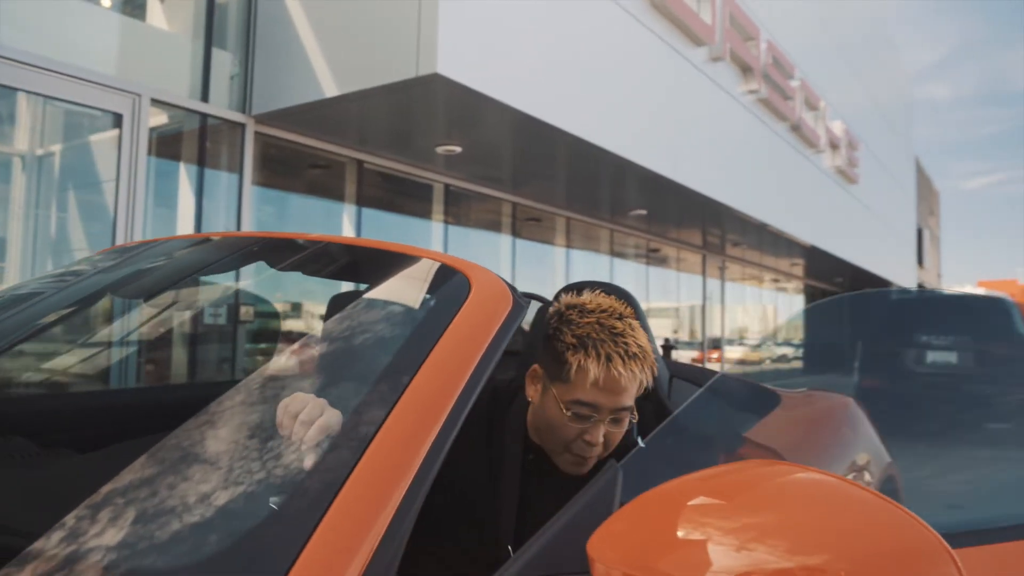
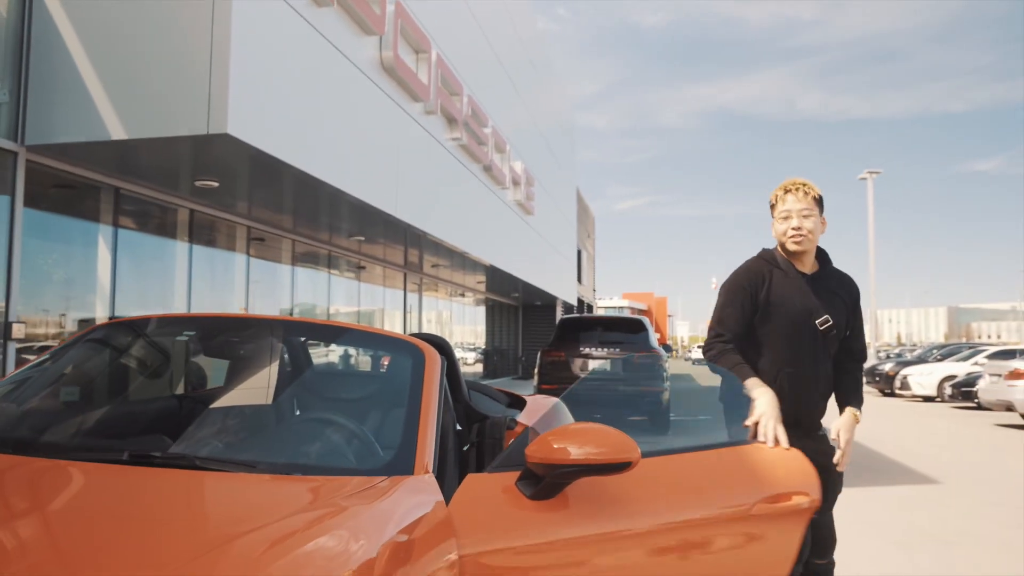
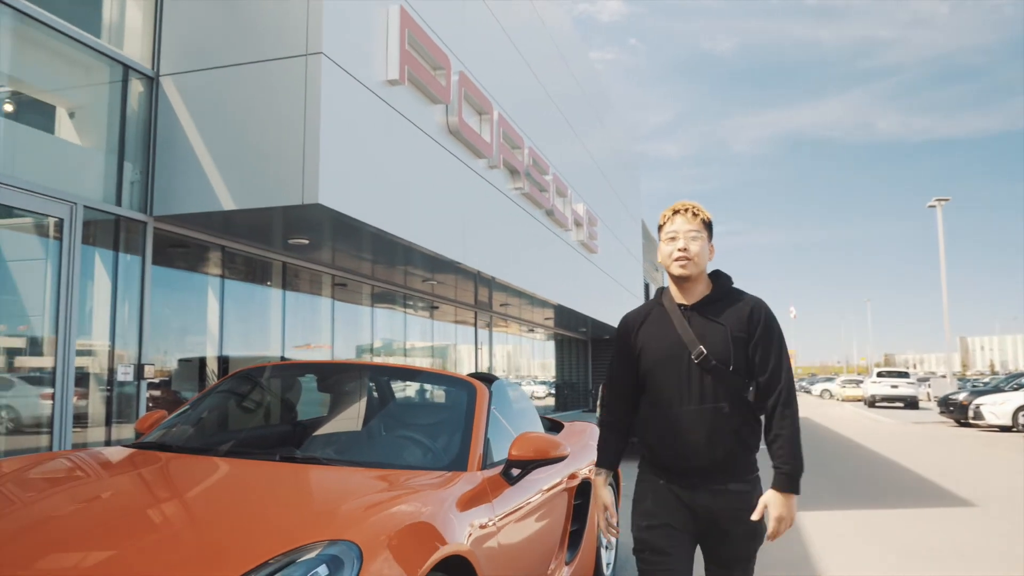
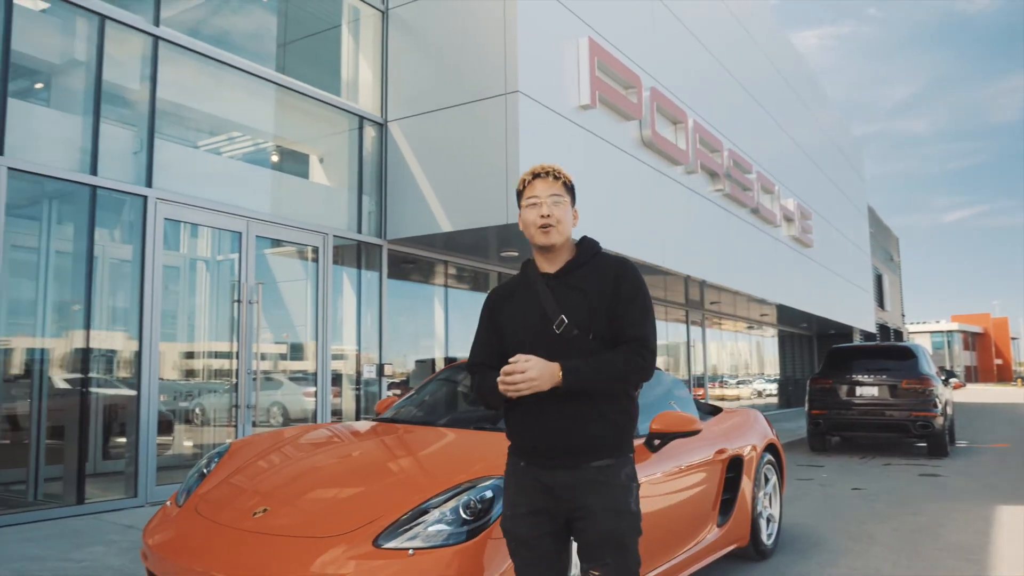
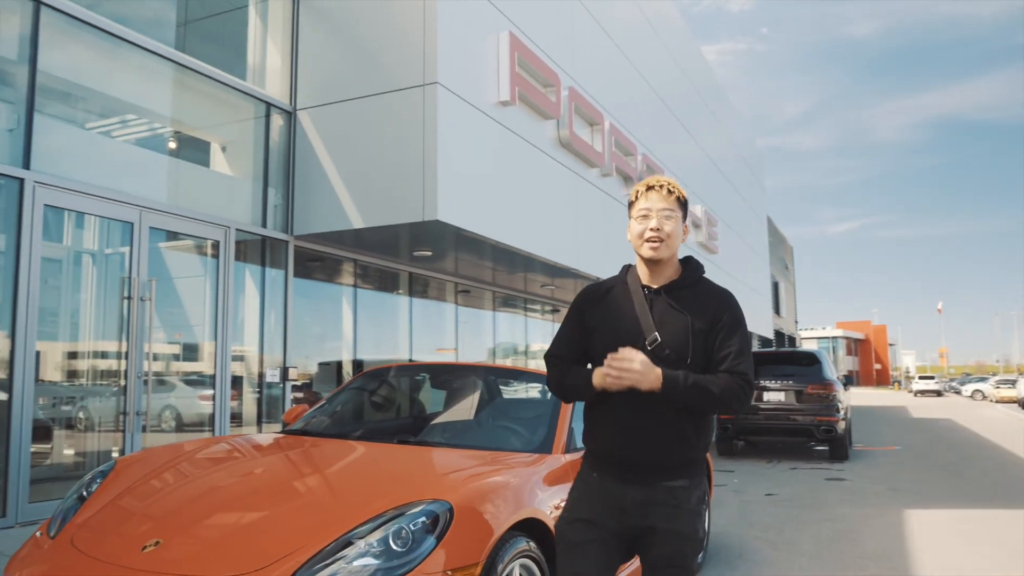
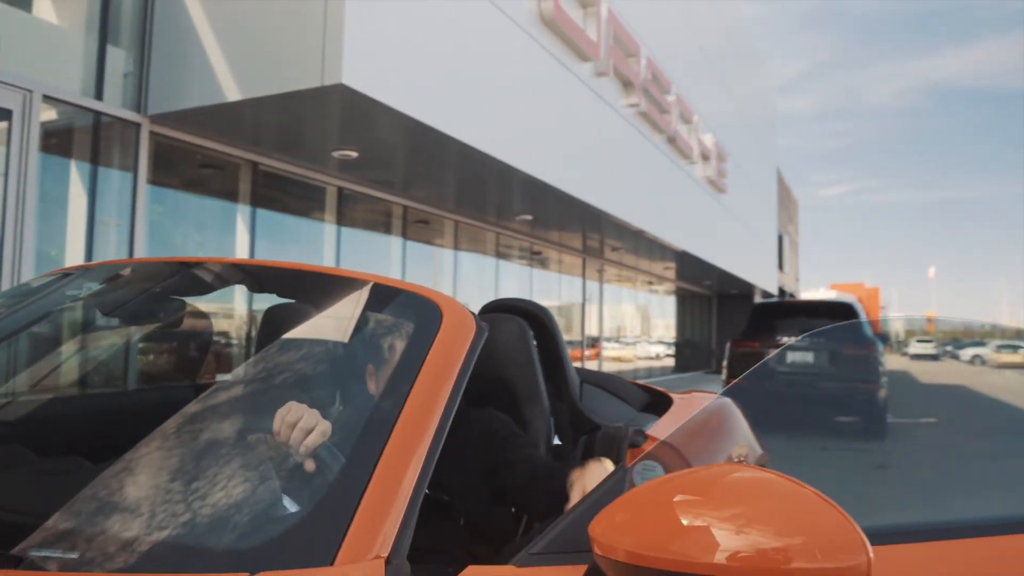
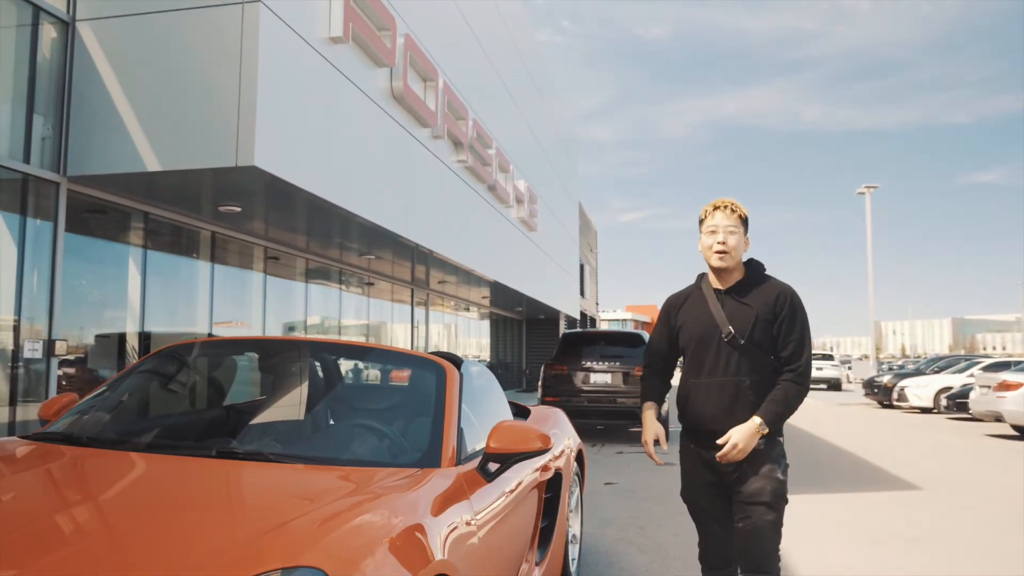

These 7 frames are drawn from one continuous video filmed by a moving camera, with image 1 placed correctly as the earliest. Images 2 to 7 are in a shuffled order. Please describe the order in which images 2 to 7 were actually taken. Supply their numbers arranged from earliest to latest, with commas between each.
6, 2, 7, 3, 5, 4
